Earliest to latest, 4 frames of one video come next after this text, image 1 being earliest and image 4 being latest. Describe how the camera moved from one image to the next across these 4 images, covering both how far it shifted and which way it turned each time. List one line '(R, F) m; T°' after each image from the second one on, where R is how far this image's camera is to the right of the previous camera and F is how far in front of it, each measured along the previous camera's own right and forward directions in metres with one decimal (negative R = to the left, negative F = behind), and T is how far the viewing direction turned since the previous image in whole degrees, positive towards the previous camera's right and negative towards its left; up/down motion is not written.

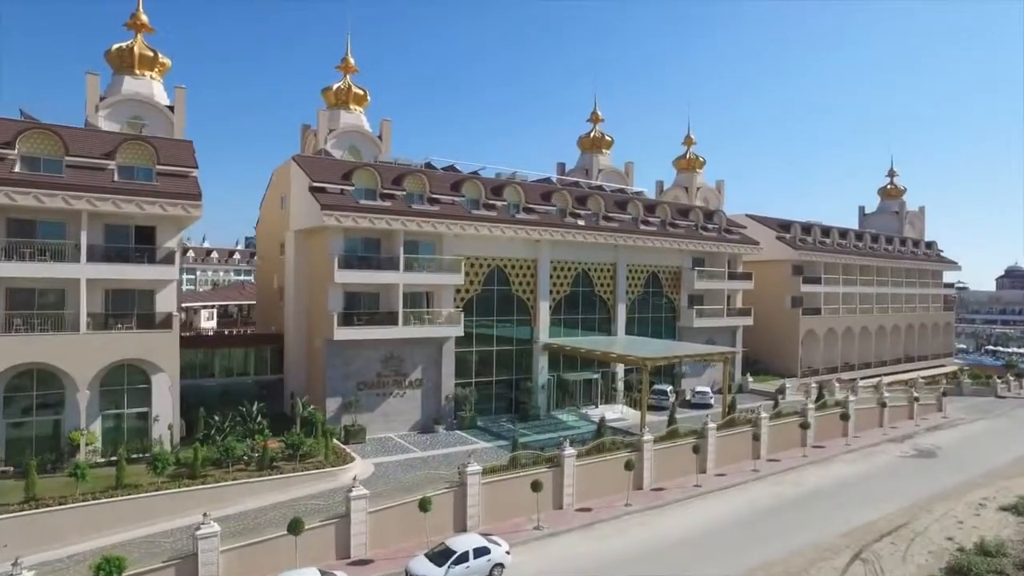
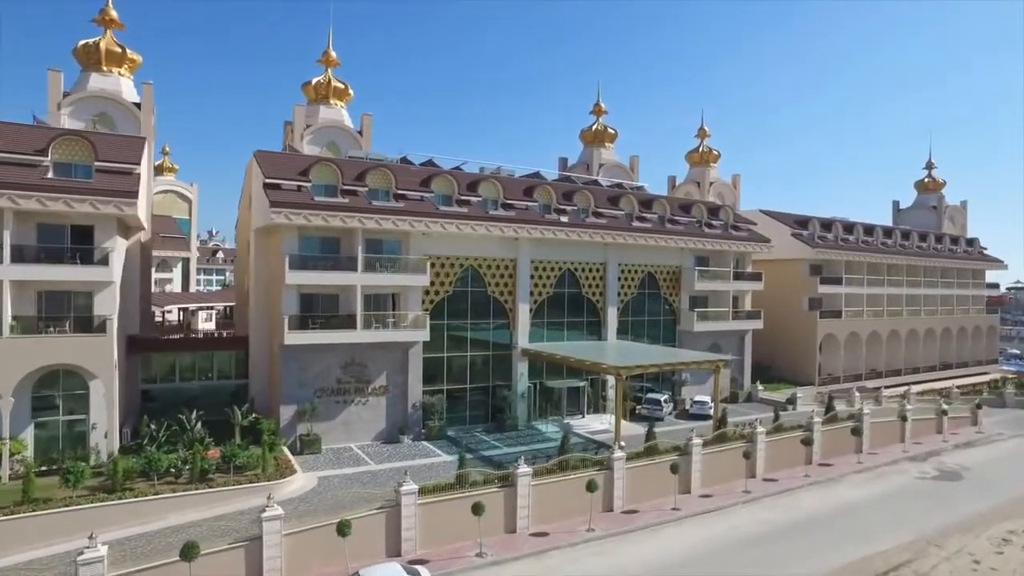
(+2.9, +1.9) m; -4°
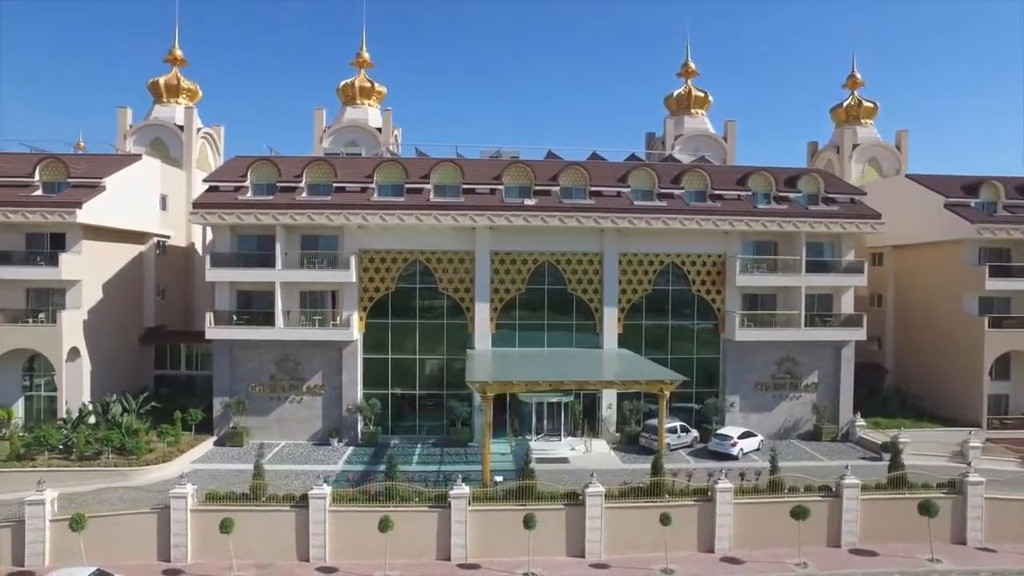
(+13.3, +7.0) m; -28°
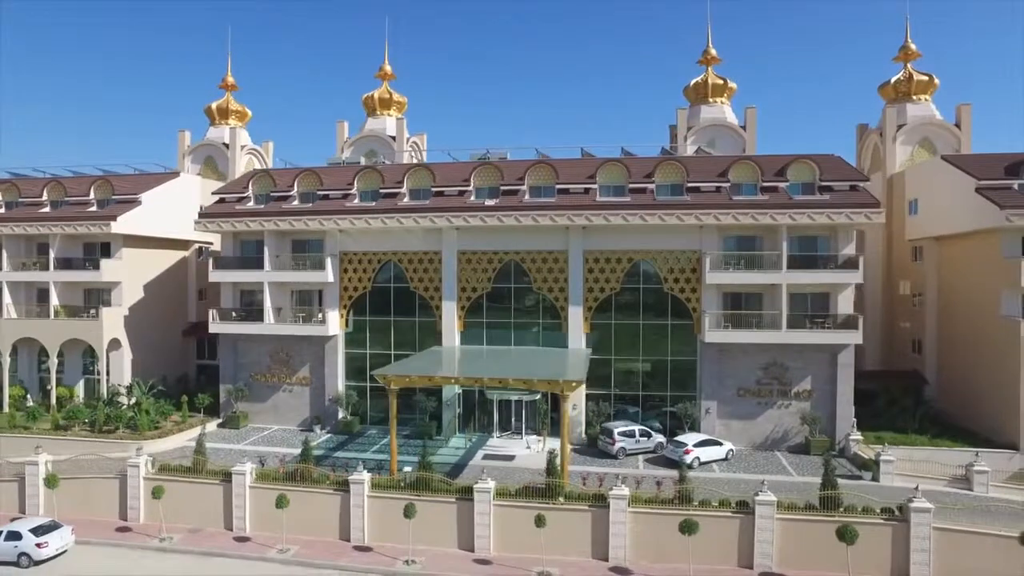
(+7.4, +0.6) m; -14°
